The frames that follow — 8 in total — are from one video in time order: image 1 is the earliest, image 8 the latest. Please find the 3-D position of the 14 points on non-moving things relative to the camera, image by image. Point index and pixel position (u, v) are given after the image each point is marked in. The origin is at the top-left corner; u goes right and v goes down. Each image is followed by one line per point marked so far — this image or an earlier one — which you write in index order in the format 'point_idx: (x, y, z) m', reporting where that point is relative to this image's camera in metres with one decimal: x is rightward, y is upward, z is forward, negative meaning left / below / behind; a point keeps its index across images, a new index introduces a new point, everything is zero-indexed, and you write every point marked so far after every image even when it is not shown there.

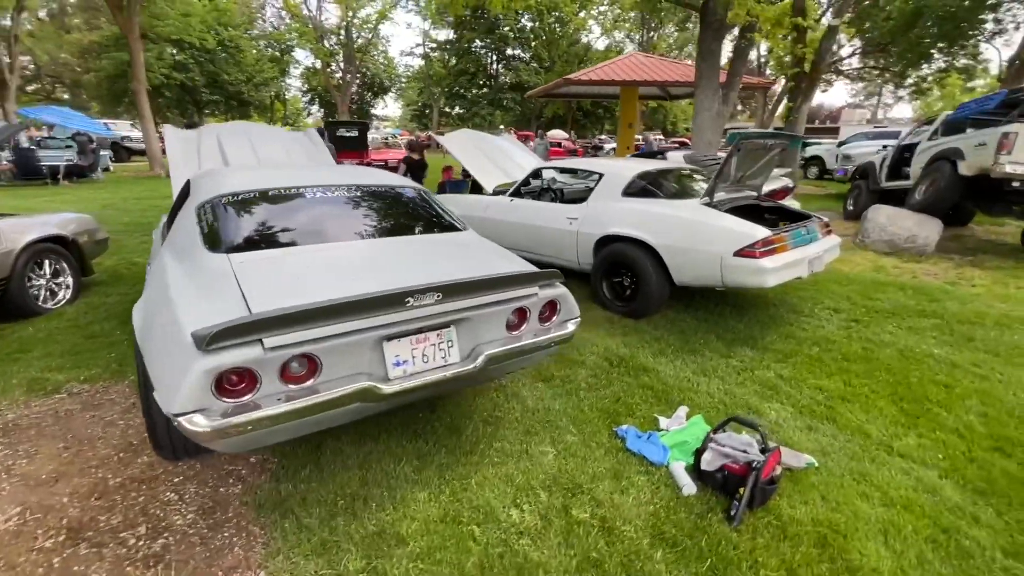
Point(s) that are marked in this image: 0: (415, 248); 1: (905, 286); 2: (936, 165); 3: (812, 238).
0: (-0.5, +0.3, +2.6) m
1: (+4.6, 0.0, +5.5) m
2: (+6.9, +2.0, +7.7) m
3: (+2.7, +0.5, +4.3) m
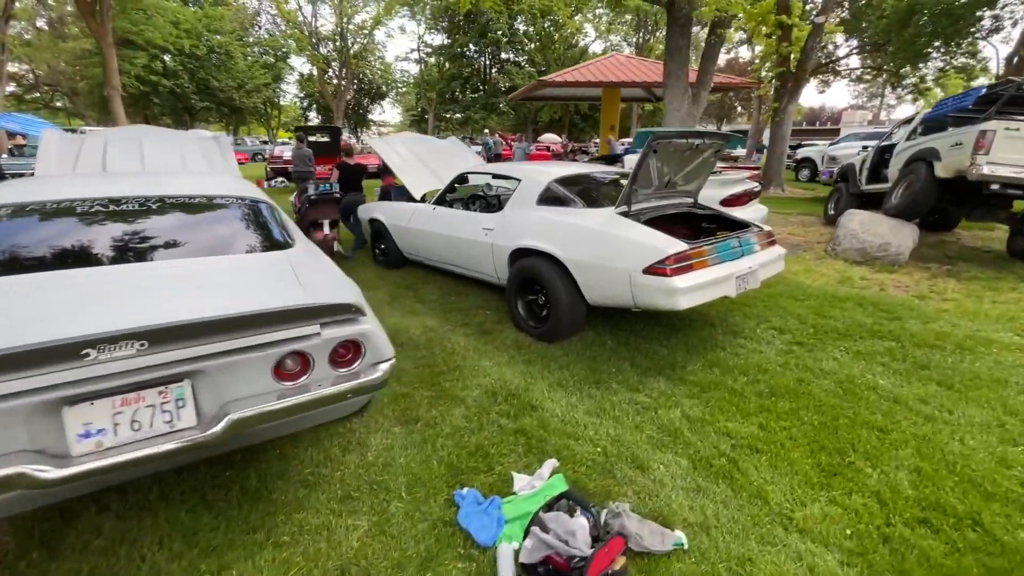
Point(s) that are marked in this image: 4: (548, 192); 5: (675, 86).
0: (-1.4, +0.1, +2.1) m
1: (+3.7, -0.1, +5.0) m
2: (+6.1, +1.8, +7.2) m
3: (+1.9, +0.3, +3.8) m
4: (+0.3, +0.9, +4.2) m
5: (+3.2, +4.0, +9.4) m
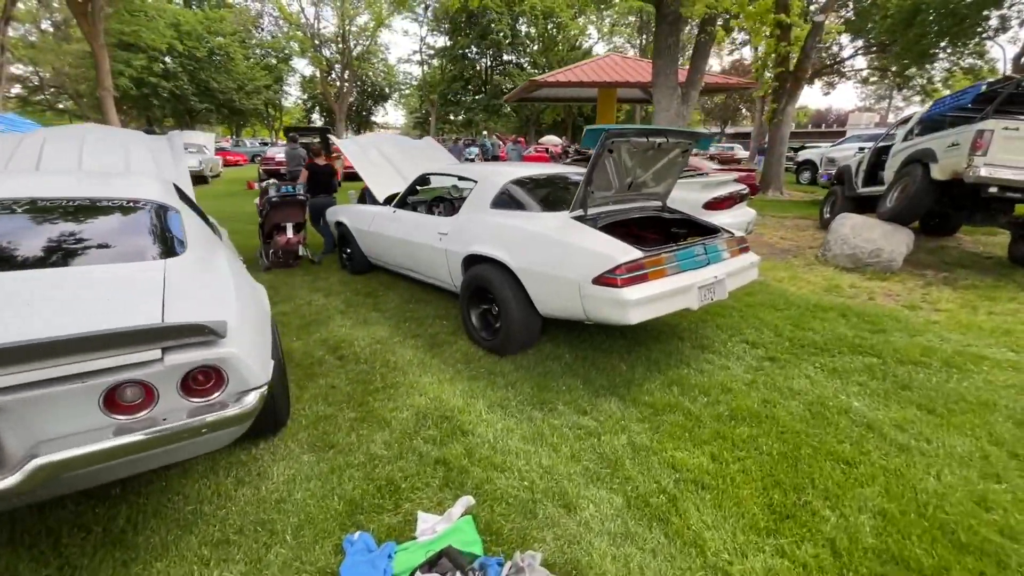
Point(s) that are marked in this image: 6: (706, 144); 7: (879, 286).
0: (-1.8, 0.0, +1.9) m
1: (+3.3, -0.2, +4.6) m
2: (+5.7, +1.7, +6.8) m
3: (+1.5, +0.2, +3.5) m
4: (-0.1, +0.8, +3.9) m
5: (+2.9, +3.9, +9.1) m
6: (+1.6, +1.2, +4.0) m
7: (+4.4, 0.0, +5.7) m
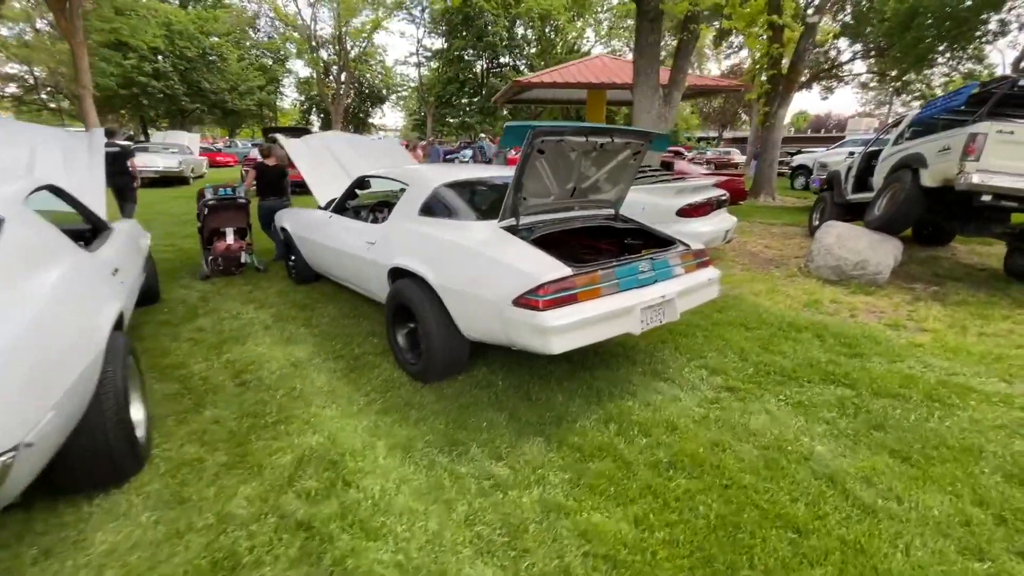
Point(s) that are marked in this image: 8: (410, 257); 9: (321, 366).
0: (-2.3, -0.1, +1.5) m
1: (+2.8, -0.4, +4.2) m
2: (+5.2, +1.5, +6.4) m
3: (+1.0, +0.1, +3.1) m
4: (-0.6, +0.7, +3.5) m
5: (+2.4, +3.7, +8.7) m
6: (+1.1, +1.1, +3.6) m
7: (+3.9, -0.2, +5.2) m
8: (-0.7, +0.2, +3.3) m
9: (-1.4, -0.6, +3.6) m
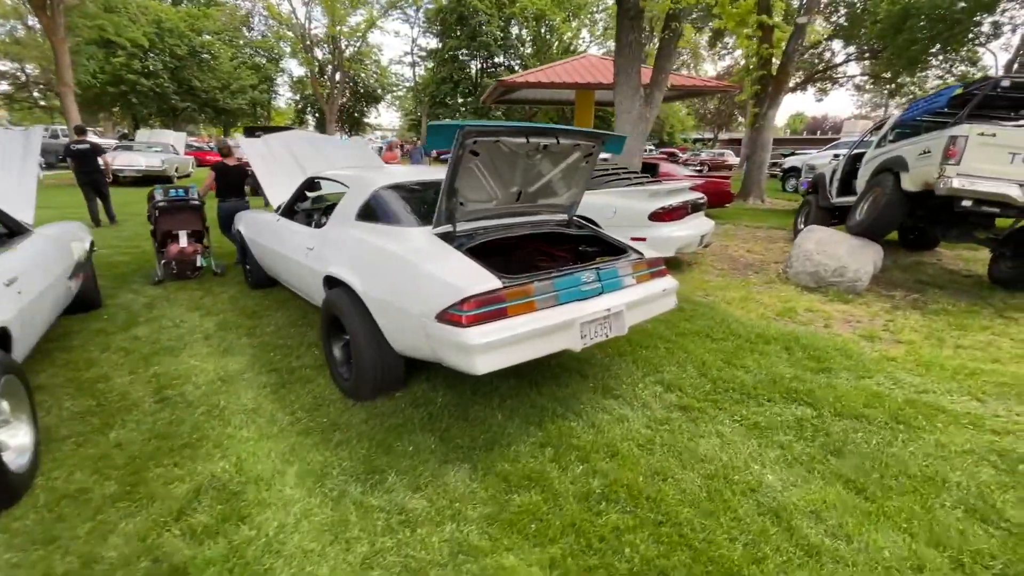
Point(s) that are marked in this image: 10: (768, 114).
0: (-2.7, -0.1, +1.2) m
1: (+2.4, -0.5, +4.0) m
2: (+4.8, +1.4, +6.2) m
3: (+0.6, 0.0, +2.9) m
4: (-1.0, +0.6, +3.3) m
5: (+2.0, +3.6, +8.5) m
6: (+0.7, +1.0, +3.4) m
7: (+3.5, -0.2, +5.0) m
8: (-1.1, +0.2, +3.1) m
9: (-1.8, -0.6, +3.3) m
10: (+7.8, +5.3, +14.5) m
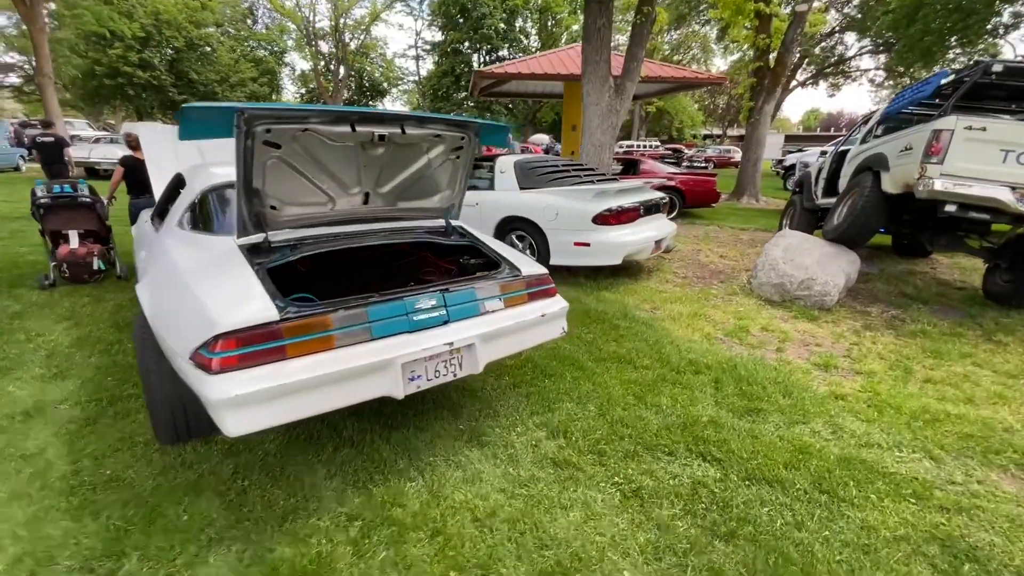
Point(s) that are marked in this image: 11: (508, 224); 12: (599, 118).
0: (-3.6, -0.2, +0.7) m
1: (+1.6, -0.6, +3.4) m
2: (+4.1, +1.3, +5.5) m
3: (-0.3, -0.1, +2.3) m
4: (-1.8, +0.5, +2.8) m
5: (+1.3, +3.5, +7.9) m
6: (-0.1, +0.9, +2.8) m
7: (+2.7, -0.4, +4.4) m
8: (-1.9, 0.0, +2.5) m
9: (-2.7, -0.7, +2.8) m
10: (+7.3, +5.2, +13.7) m
11: (-0.1, +0.8, +5.7) m
12: (+1.5, +2.9, +8.0) m
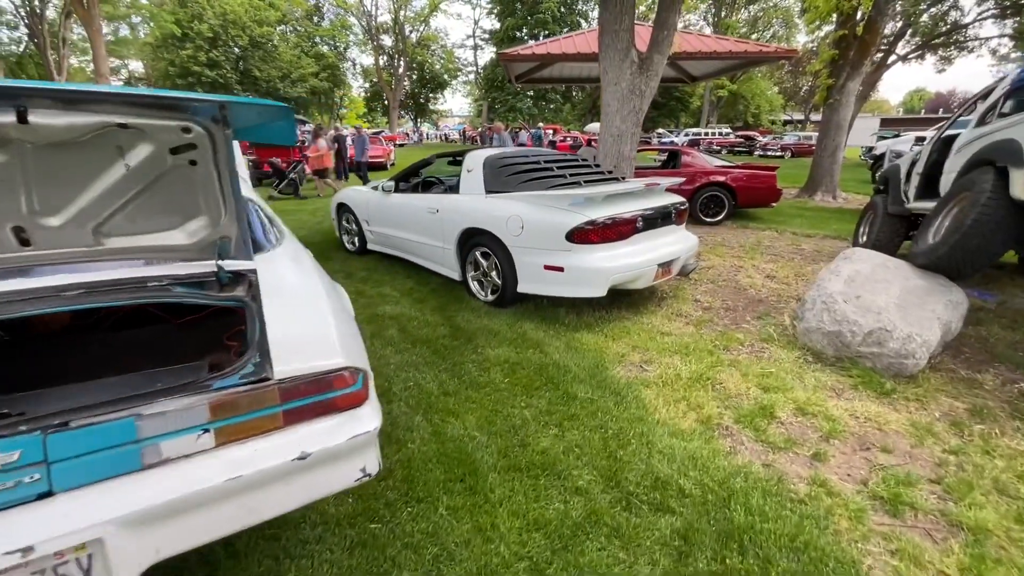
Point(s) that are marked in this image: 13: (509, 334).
0: (-4.6, -0.5, +0.1) m
1: (+0.9, -1.0, +2.0) m
2: (+3.7, +0.9, +3.8) m
3: (-1.1, -0.5, +1.2) m
4: (-2.5, +0.2, +1.8) m
5: (+1.3, +3.3, +6.4) m
6: (-0.8, +0.5, +1.6) m
7: (+2.1, -0.8, +2.9) m
8: (-2.7, -0.3, +1.6) m
9: (-3.4, -1.0, +2.0) m
10: (+8.0, +4.8, +11.3) m
11: (-0.4, +0.5, +4.5) m
12: (+1.5, +2.6, +6.6) m
13: (0.0, -0.4, +3.8) m
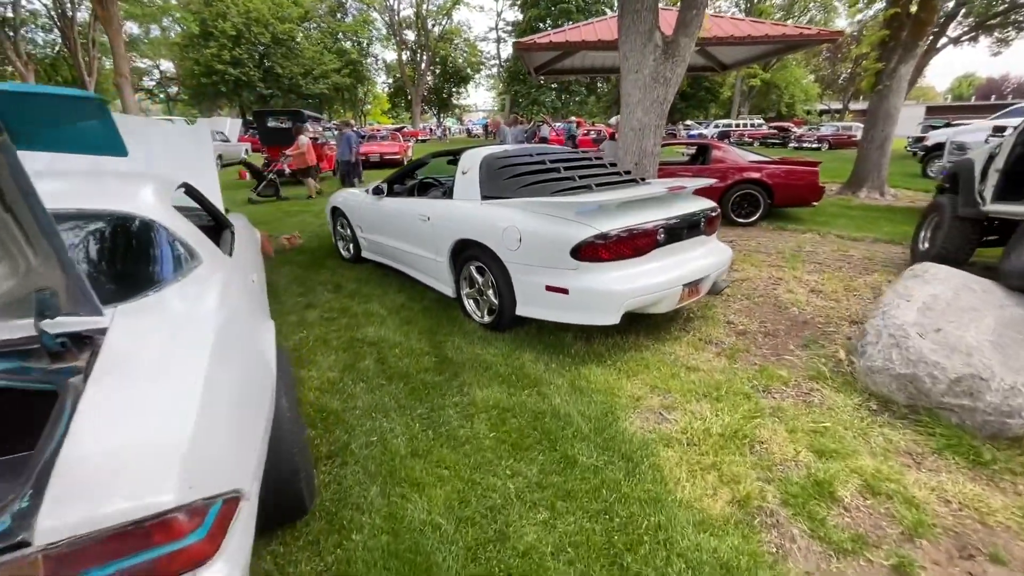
0: (-4.8, -0.7, -0.3) m
1: (+0.8, -1.2, +1.4) m
2: (+3.6, +0.7, +3.0) m
3: (-1.3, -0.7, +0.6) m
4: (-2.7, 0.0, +1.3) m
5: (+1.4, +3.1, +5.7) m
6: (-1.0, +0.3, +1.0) m
7: (+2.0, -1.0, +2.2) m
8: (-2.9, -0.4, +1.2) m
9: (-3.5, -1.2, +1.6) m
10: (+8.4, +4.7, +10.2) m
11: (-0.4, +0.3, +3.9) m
12: (+1.6, +2.5, +5.9) m
13: (-0.1, -0.6, +3.2) m
